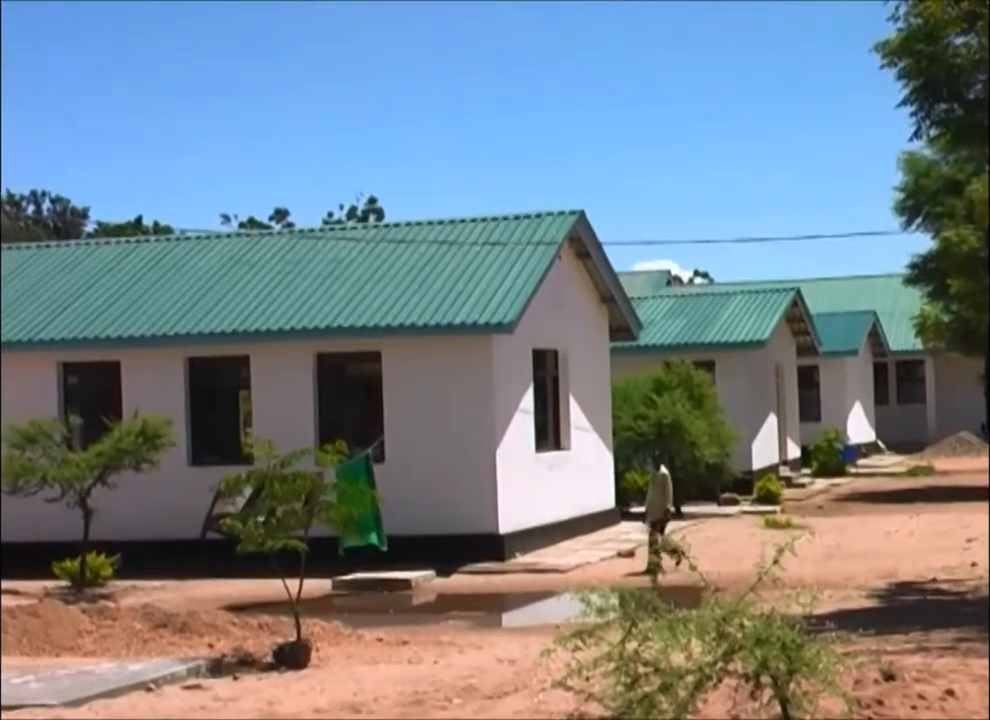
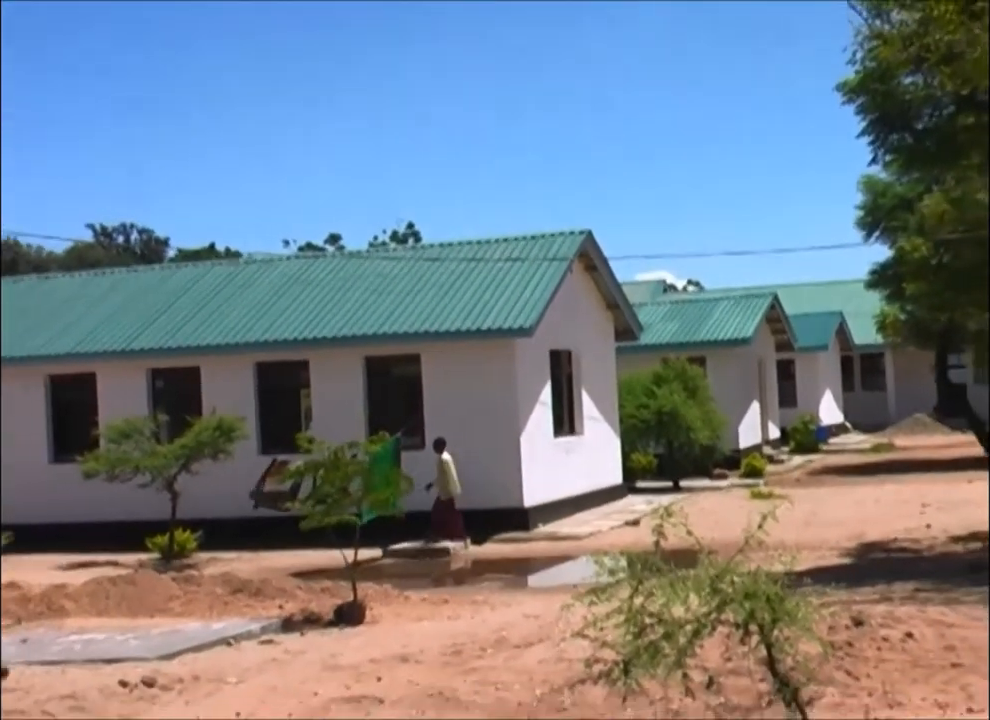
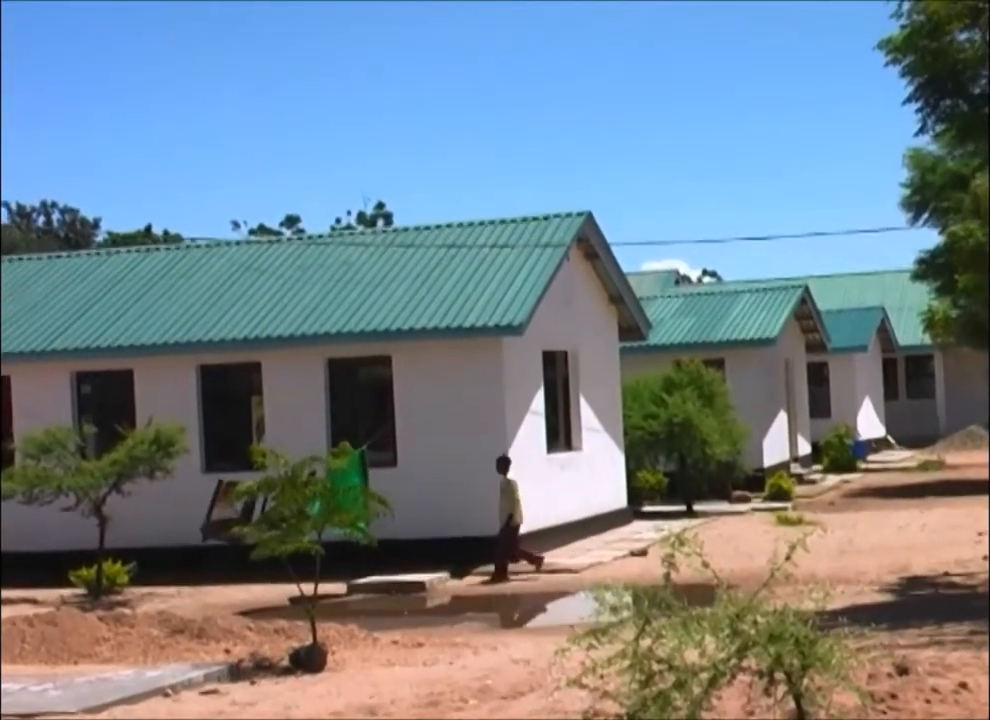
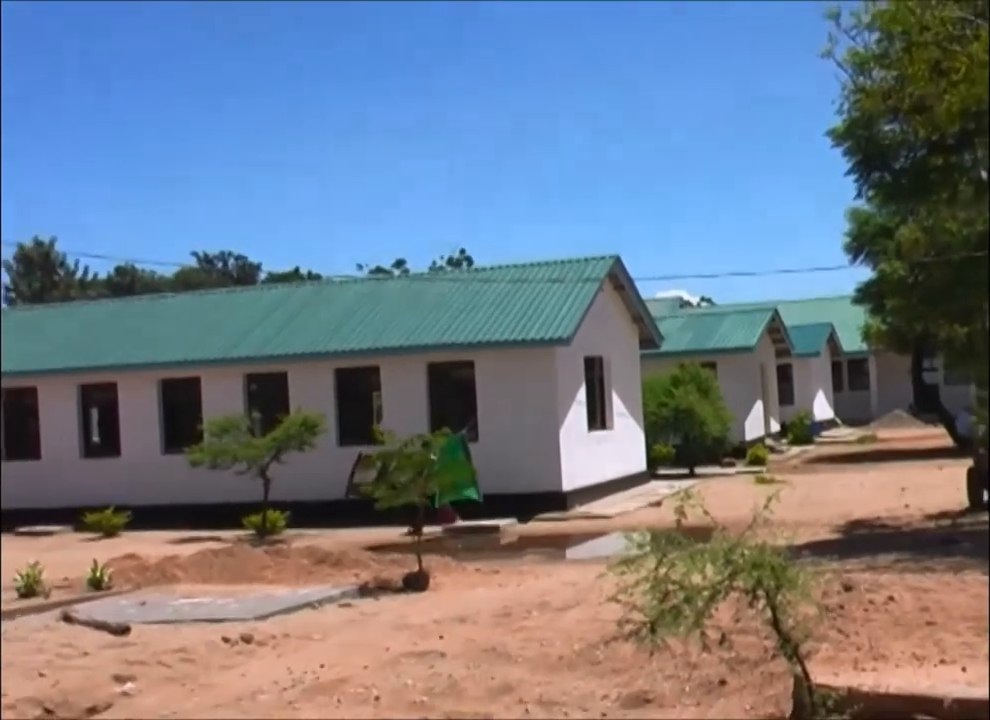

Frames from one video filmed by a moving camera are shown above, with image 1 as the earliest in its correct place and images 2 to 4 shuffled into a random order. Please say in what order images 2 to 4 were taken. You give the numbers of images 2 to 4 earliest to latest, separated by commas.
3, 2, 4
